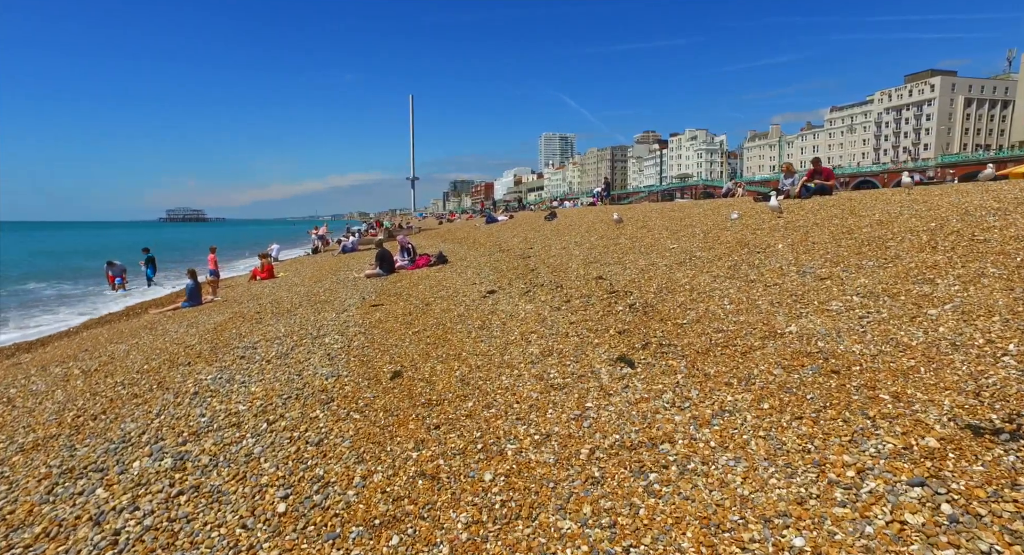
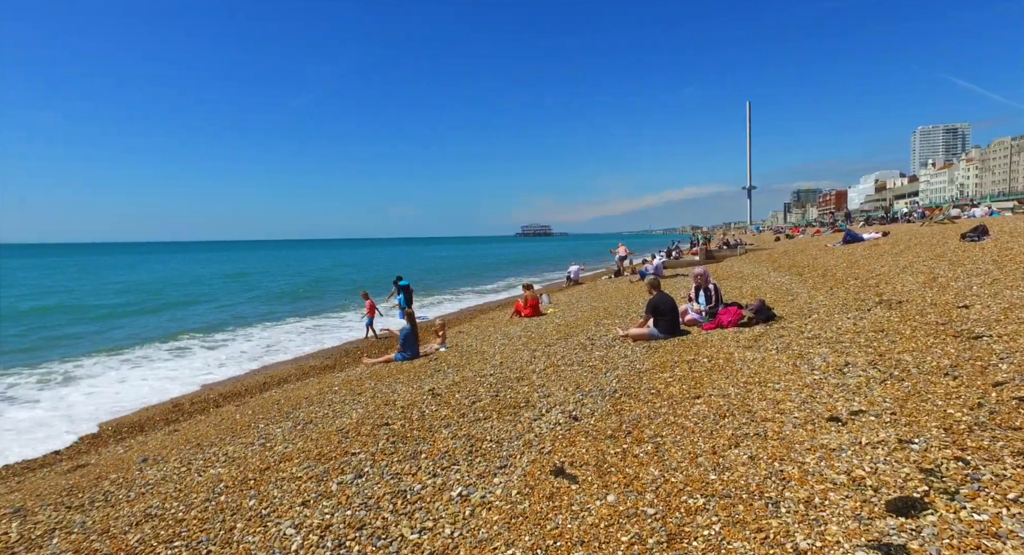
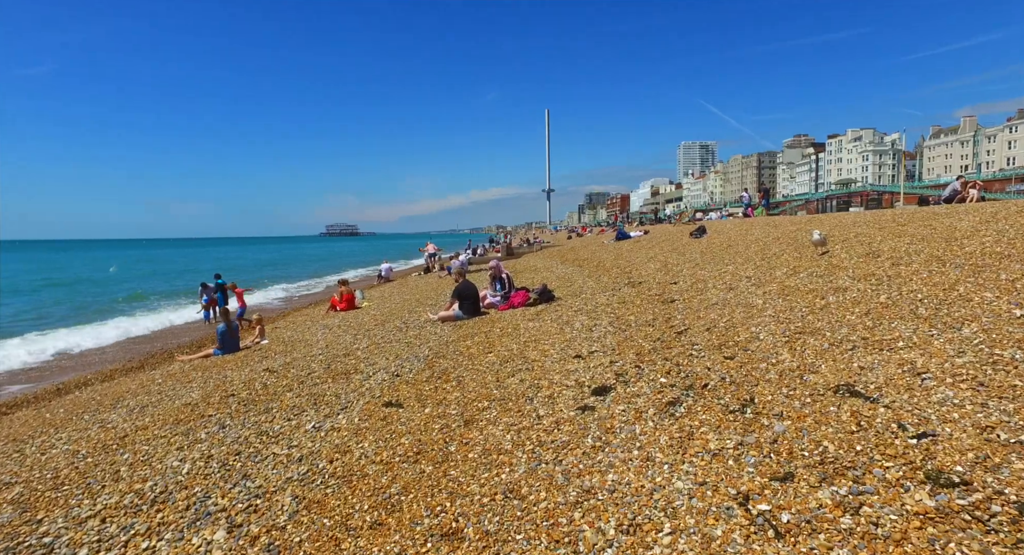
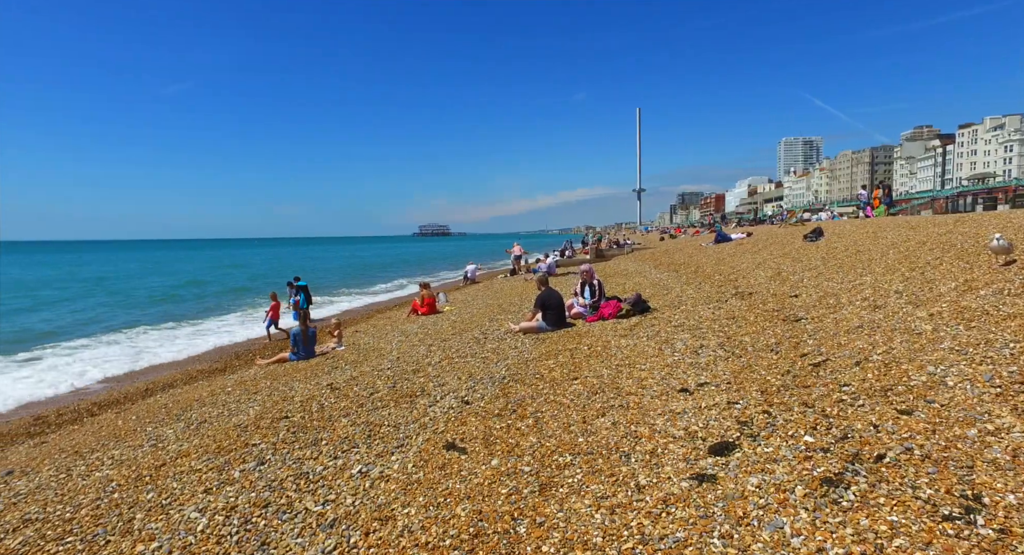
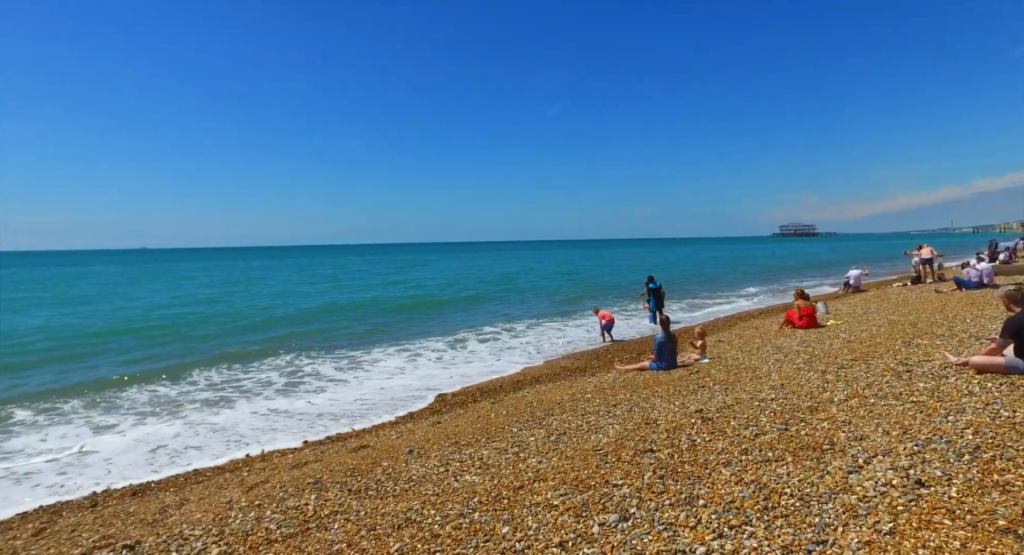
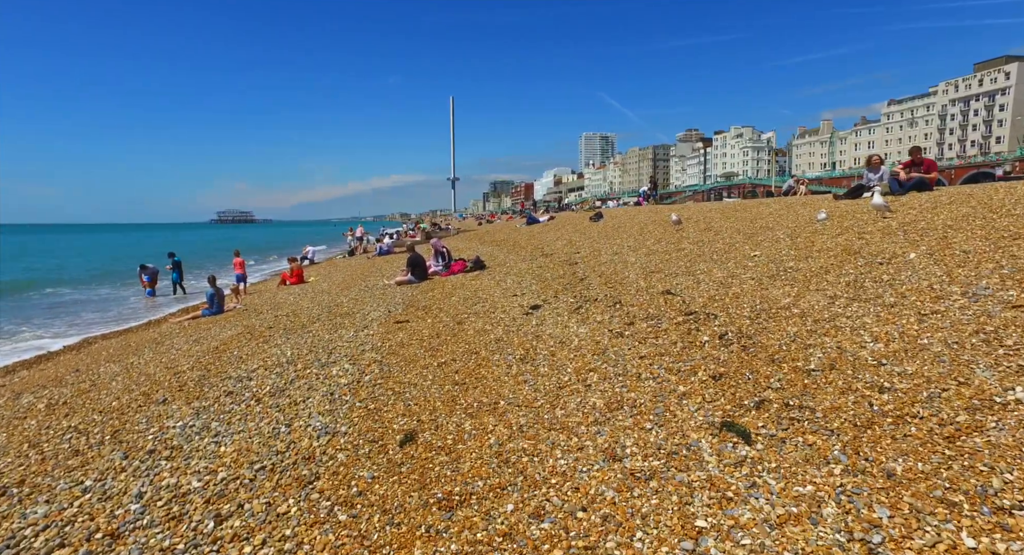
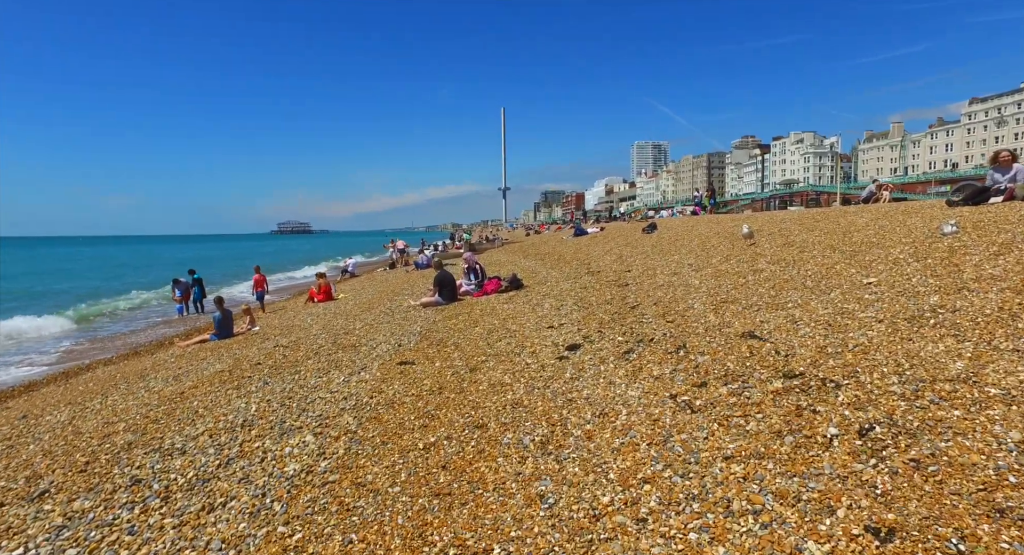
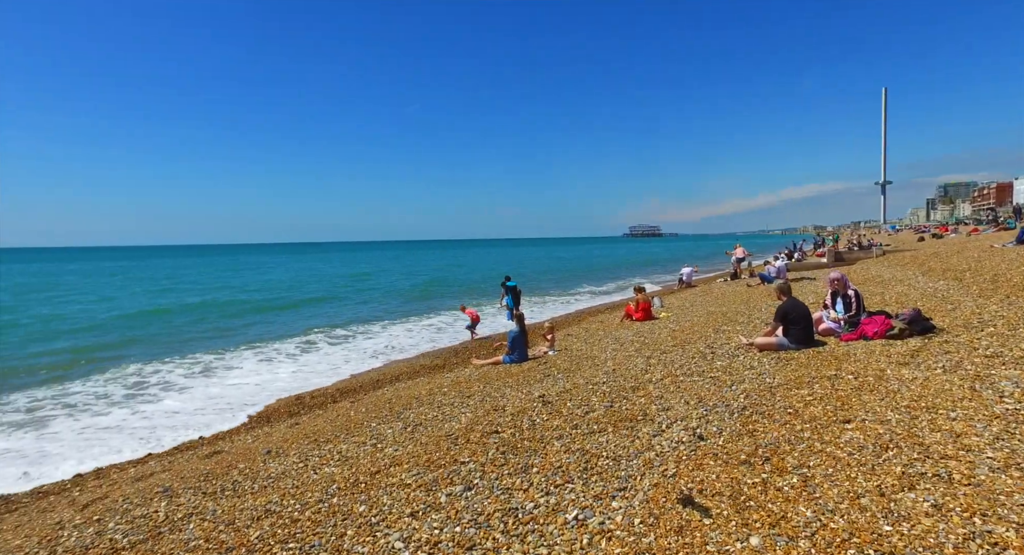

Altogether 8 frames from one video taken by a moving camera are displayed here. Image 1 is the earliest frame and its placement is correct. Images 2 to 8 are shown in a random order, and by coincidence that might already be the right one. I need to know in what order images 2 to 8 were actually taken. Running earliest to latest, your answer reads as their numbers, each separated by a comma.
6, 7, 3, 4, 2, 8, 5
